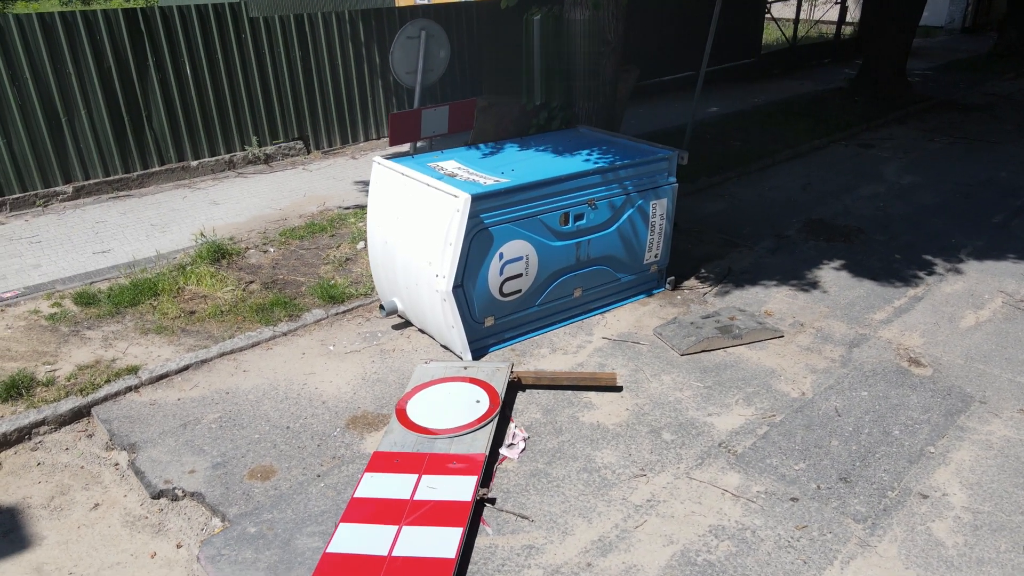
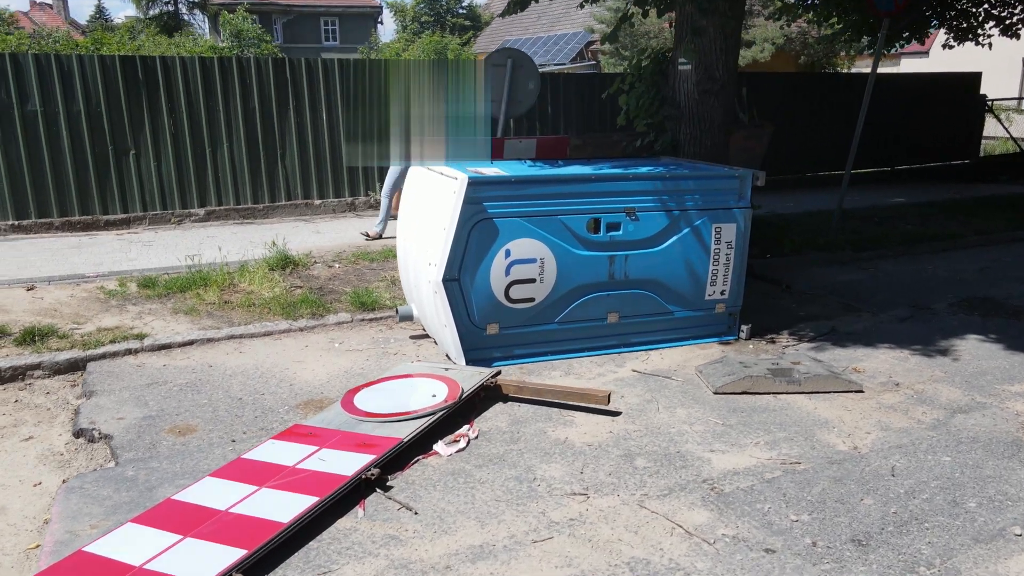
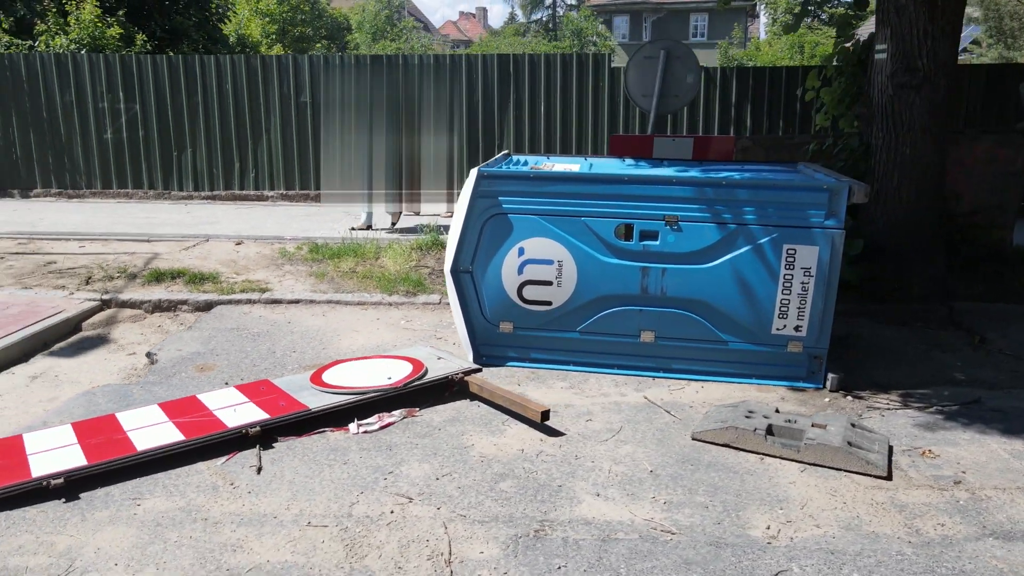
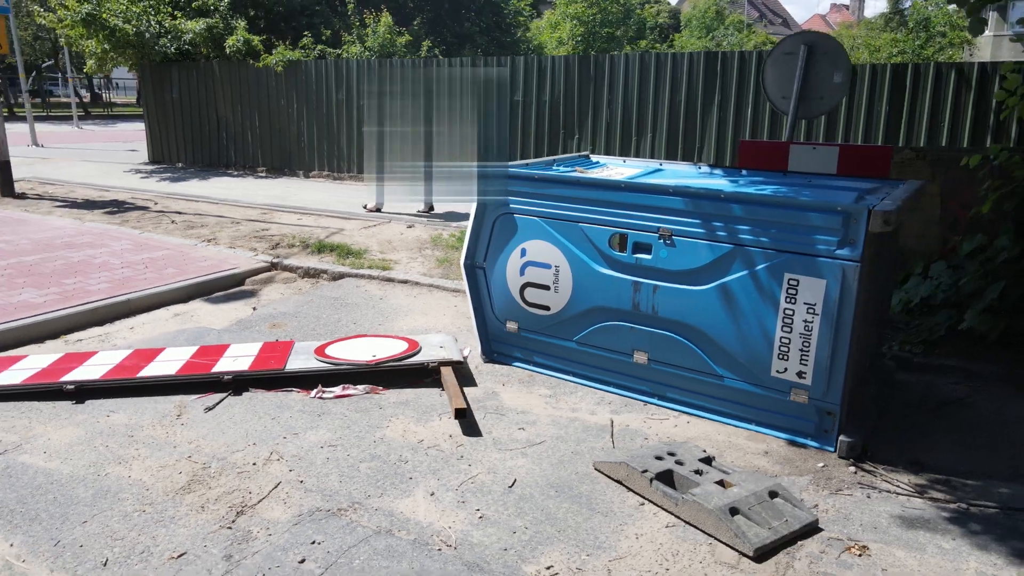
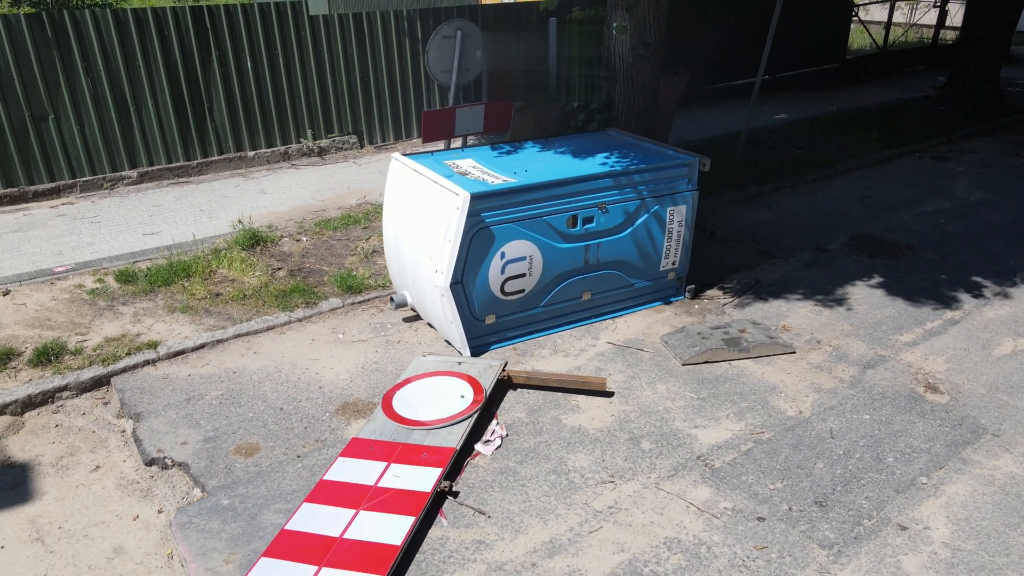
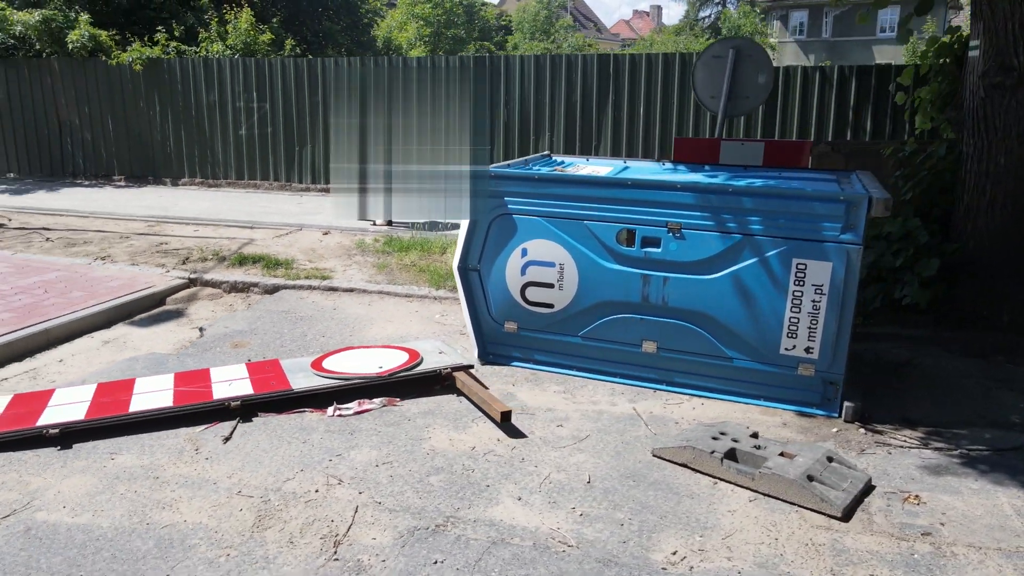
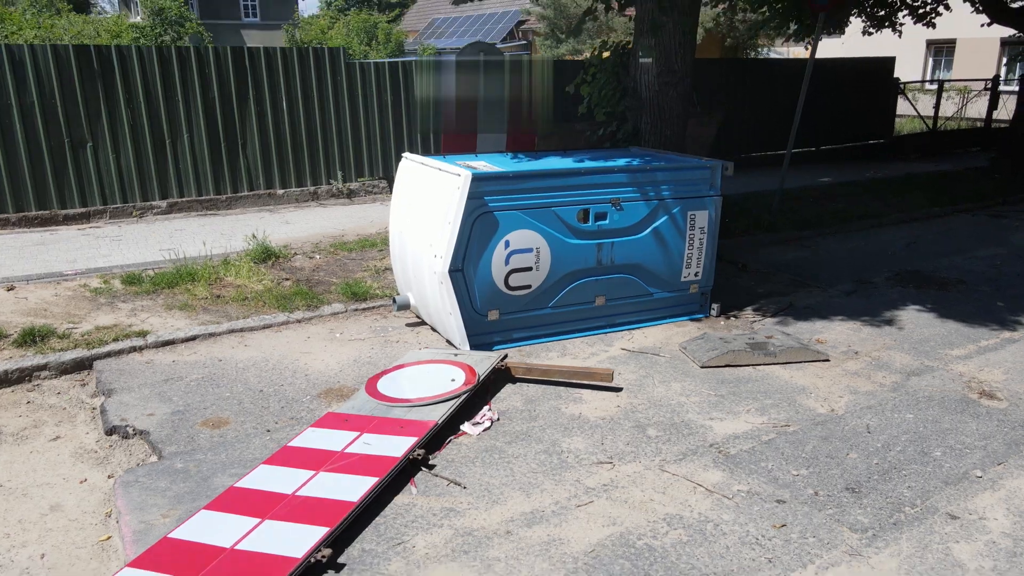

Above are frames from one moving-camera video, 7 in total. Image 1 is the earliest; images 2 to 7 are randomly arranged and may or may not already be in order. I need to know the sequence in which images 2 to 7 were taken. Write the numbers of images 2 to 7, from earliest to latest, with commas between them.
5, 7, 2, 3, 6, 4
